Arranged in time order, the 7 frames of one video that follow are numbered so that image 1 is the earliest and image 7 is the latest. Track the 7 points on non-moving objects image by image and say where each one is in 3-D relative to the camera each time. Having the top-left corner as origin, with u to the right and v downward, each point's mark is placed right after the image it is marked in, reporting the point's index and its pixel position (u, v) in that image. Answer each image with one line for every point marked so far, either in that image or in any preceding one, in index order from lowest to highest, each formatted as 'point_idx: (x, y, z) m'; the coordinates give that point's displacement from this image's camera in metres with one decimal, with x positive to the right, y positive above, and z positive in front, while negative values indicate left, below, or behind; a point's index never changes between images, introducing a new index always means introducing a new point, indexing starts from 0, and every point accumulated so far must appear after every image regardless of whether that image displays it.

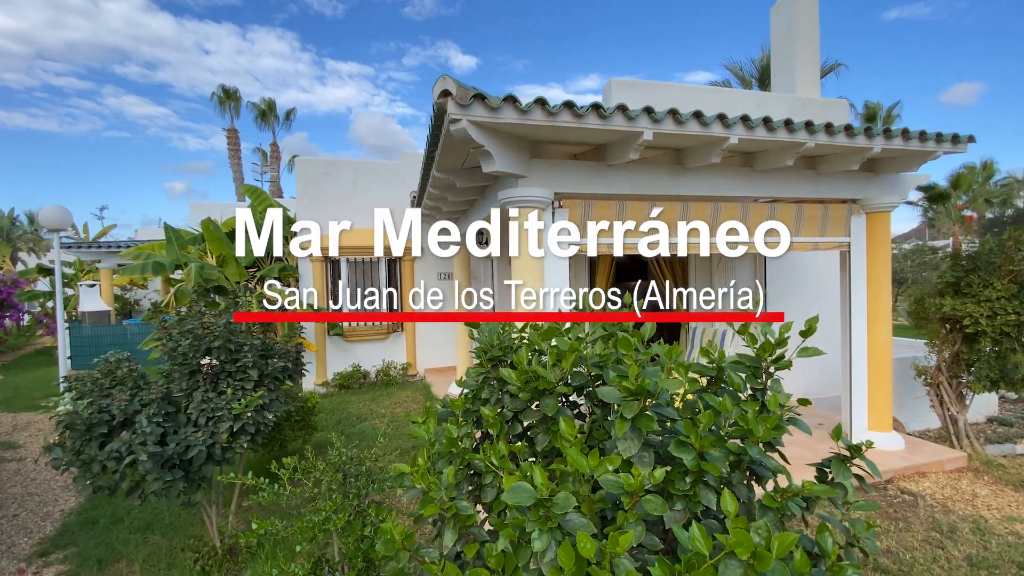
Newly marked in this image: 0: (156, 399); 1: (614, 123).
0: (-2.4, -0.8, +3.3) m
1: (+0.8, +1.3, +3.7) m
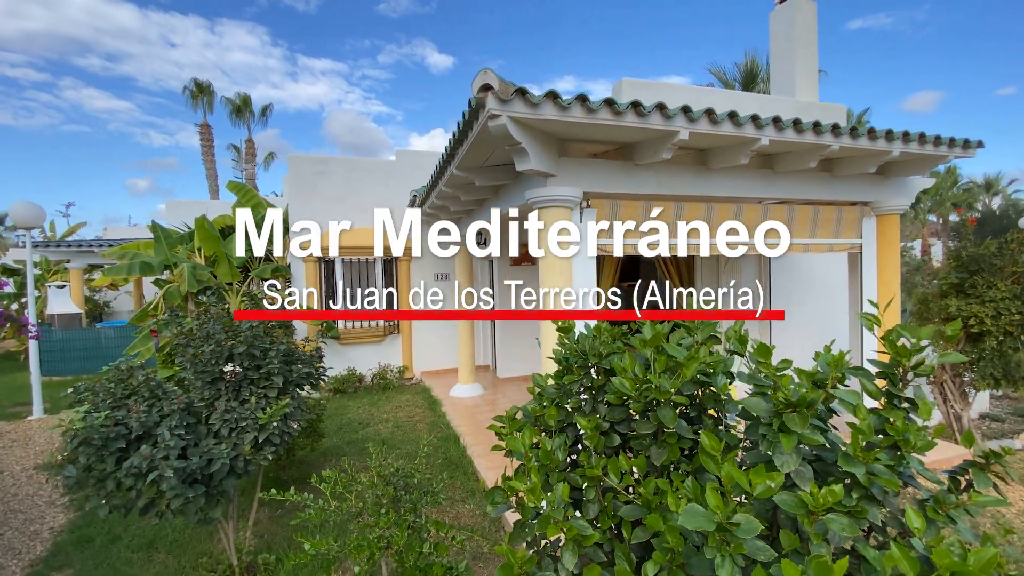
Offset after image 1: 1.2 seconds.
0: (-2.1, -0.8, +3.1) m
1: (+1.1, +1.3, +3.6) m
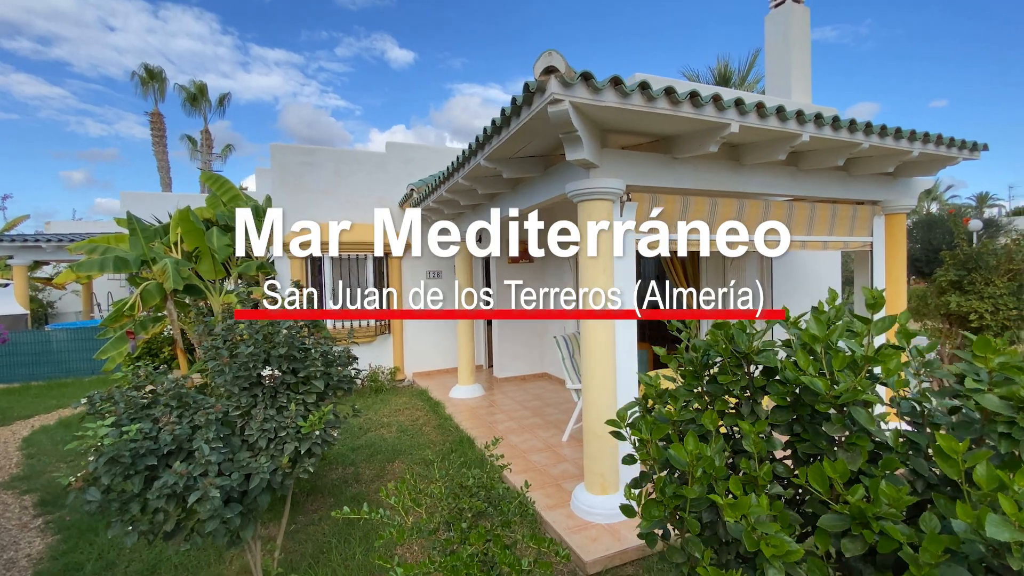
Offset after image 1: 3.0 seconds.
0: (-1.7, -0.8, +2.7) m
1: (+1.4, +1.3, +3.5) m
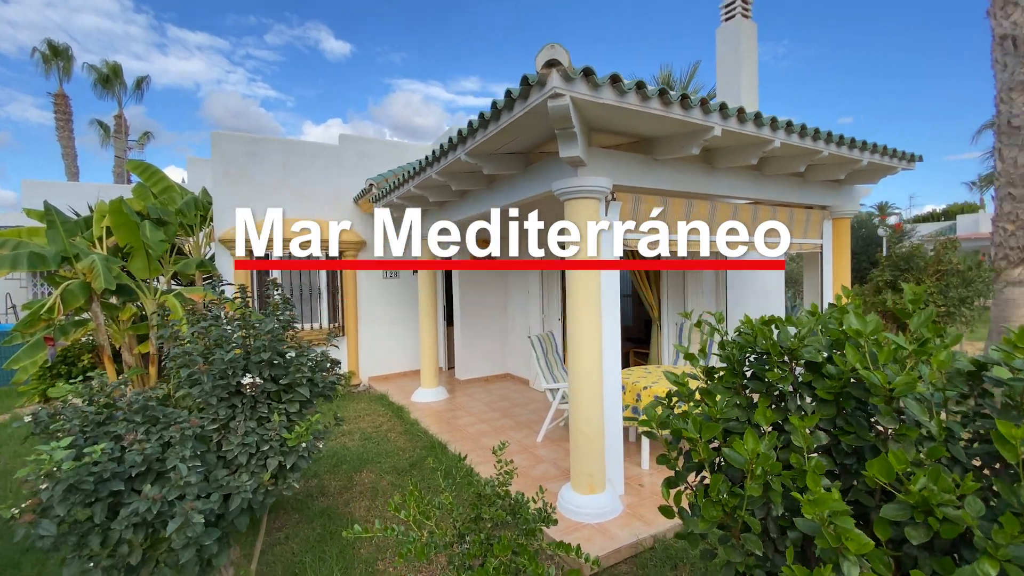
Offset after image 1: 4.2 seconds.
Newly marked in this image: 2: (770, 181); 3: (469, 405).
0: (-1.6, -0.8, +2.4) m
1: (+1.4, +1.3, +3.6) m
2: (+2.8, +1.2, +5.2) m
3: (-0.7, -1.8, +7.4) m
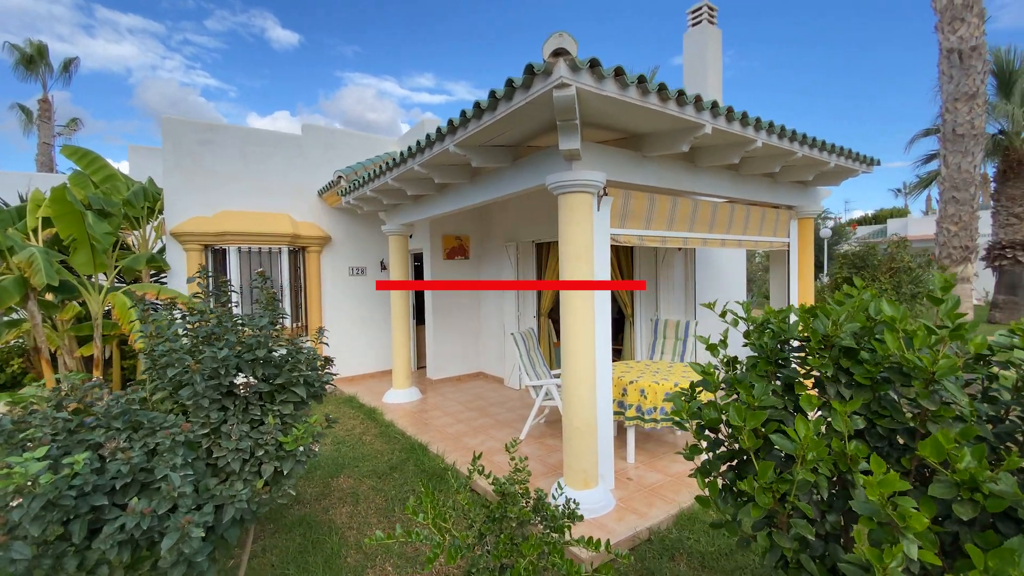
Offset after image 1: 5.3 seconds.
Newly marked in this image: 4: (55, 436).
0: (-1.5, -0.7, +2.2) m
1: (+1.3, +1.3, +3.7) m
2: (+2.7, +1.2, +5.4) m
3: (-1.0, -1.8, +7.2) m
4: (-1.9, -0.6, +2.0) m
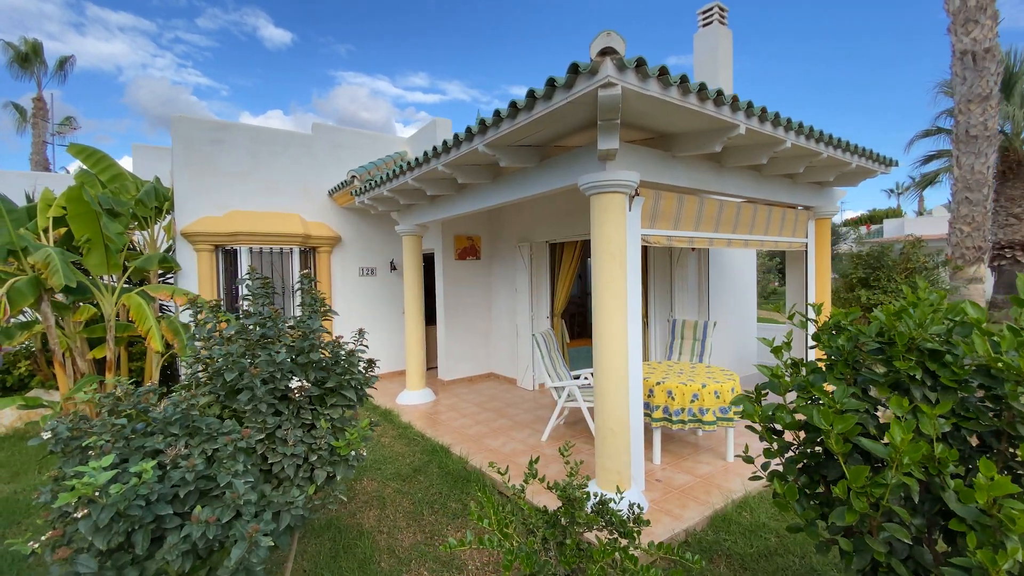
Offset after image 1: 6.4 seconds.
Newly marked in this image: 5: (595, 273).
0: (-1.2, -0.7, +2.1) m
1: (+1.6, +1.3, +3.6) m
2: (+2.9, +1.2, +5.4) m
3: (-0.8, -1.8, +7.2) m
4: (-1.6, -0.6, +2.0) m
5: (+0.7, +0.1, +4.0) m
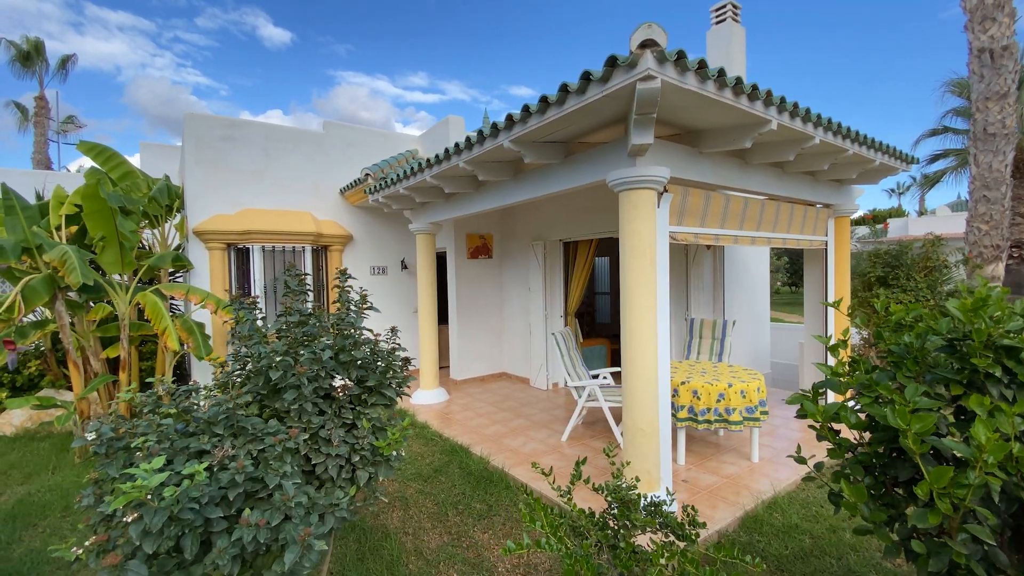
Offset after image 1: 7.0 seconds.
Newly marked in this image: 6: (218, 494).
0: (-1.0, -0.7, +2.1) m
1: (+1.8, +1.4, +3.6) m
2: (+3.1, +1.2, +5.4) m
3: (-0.6, -1.8, +7.1) m
4: (-1.4, -0.6, +1.9) m
5: (+0.9, +0.1, +3.9) m
6: (-1.1, -0.8, +1.9) m
